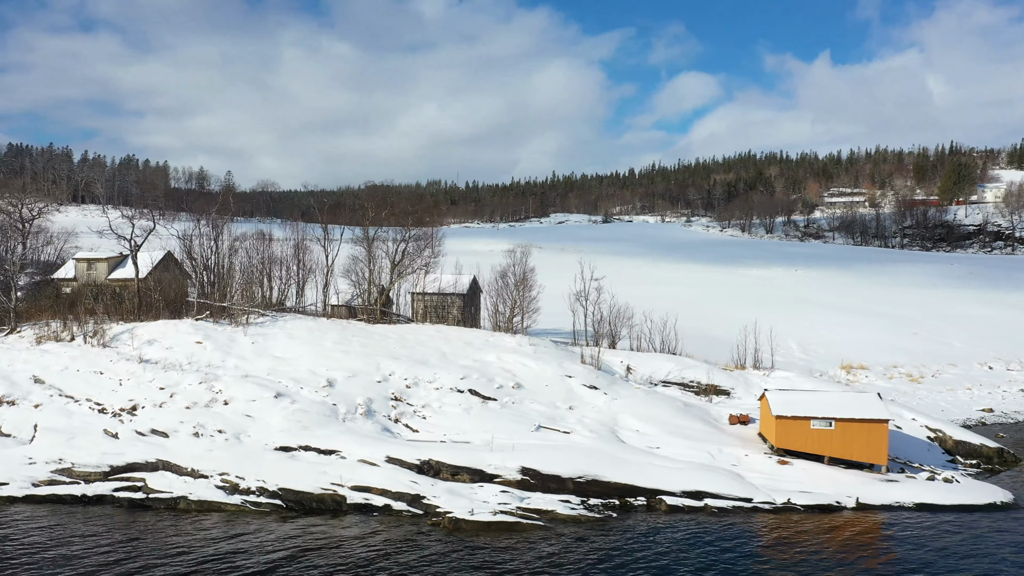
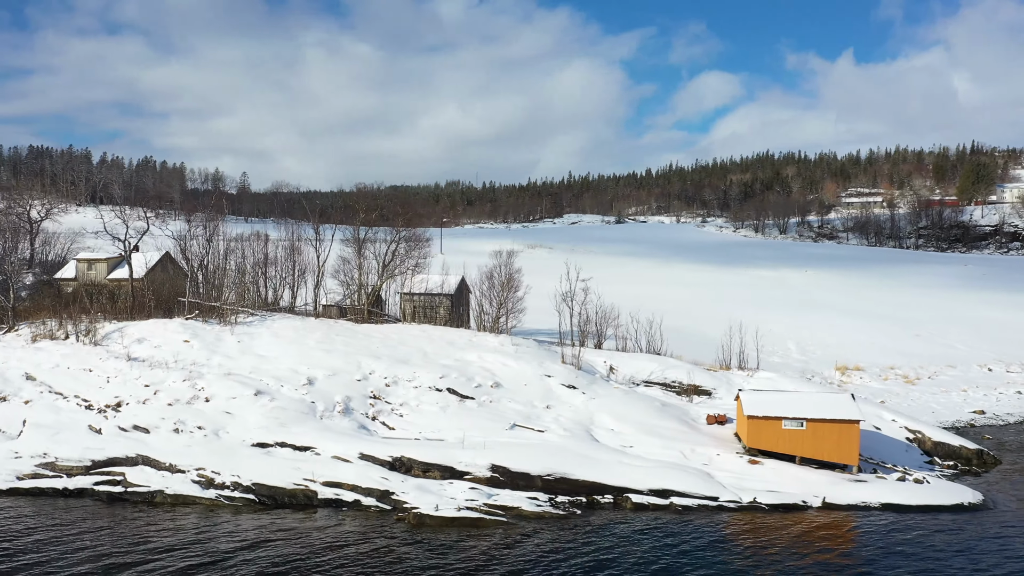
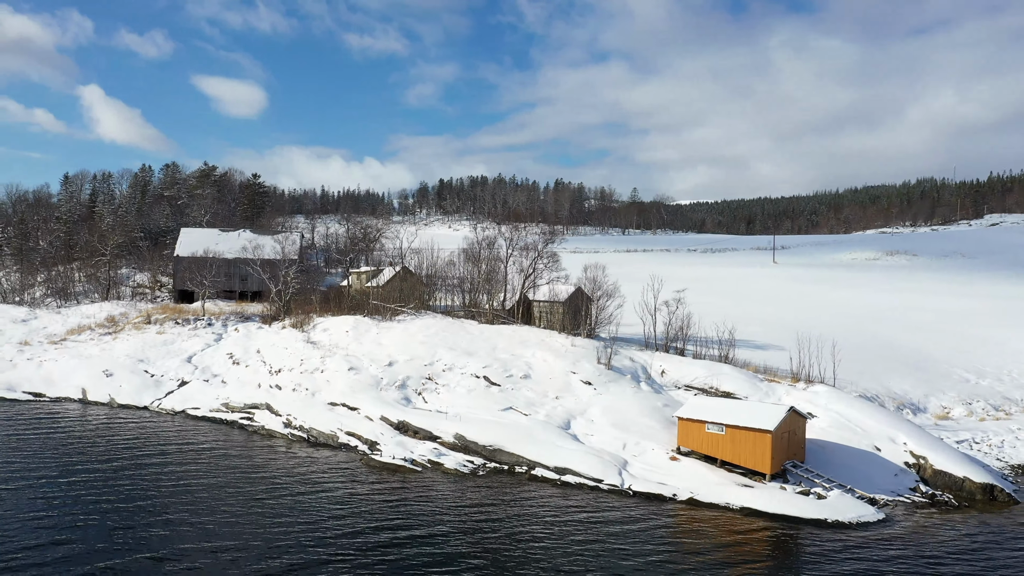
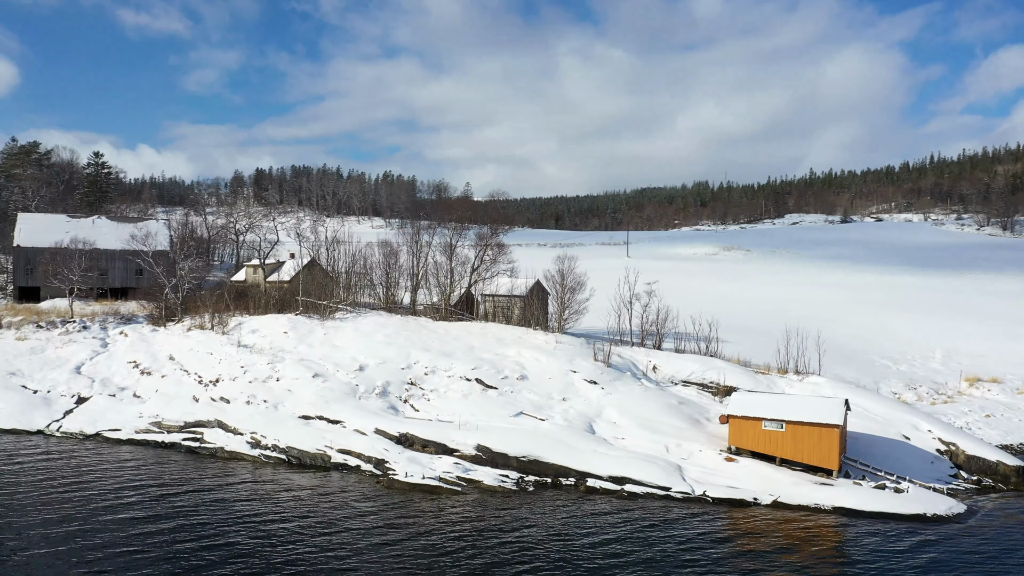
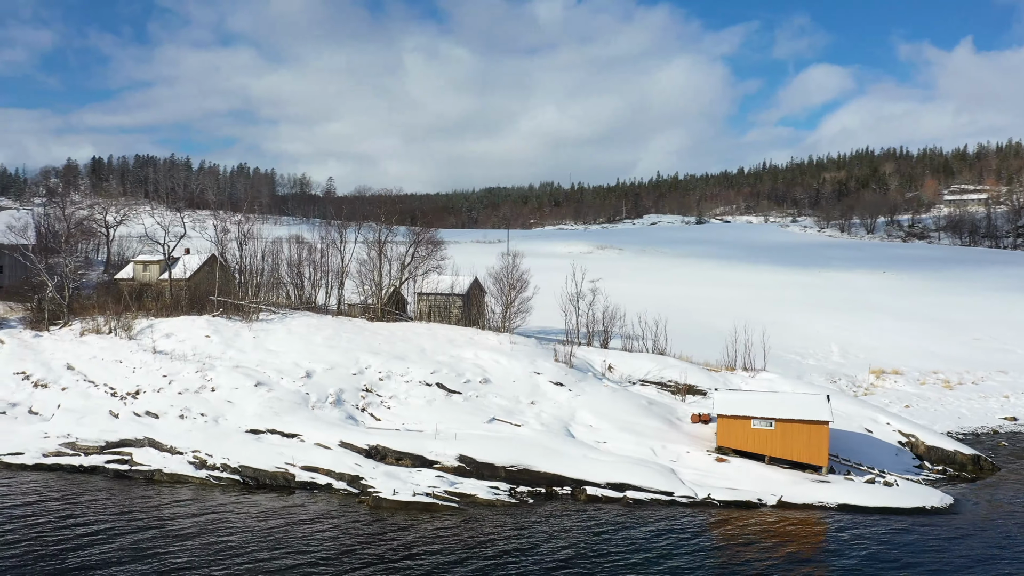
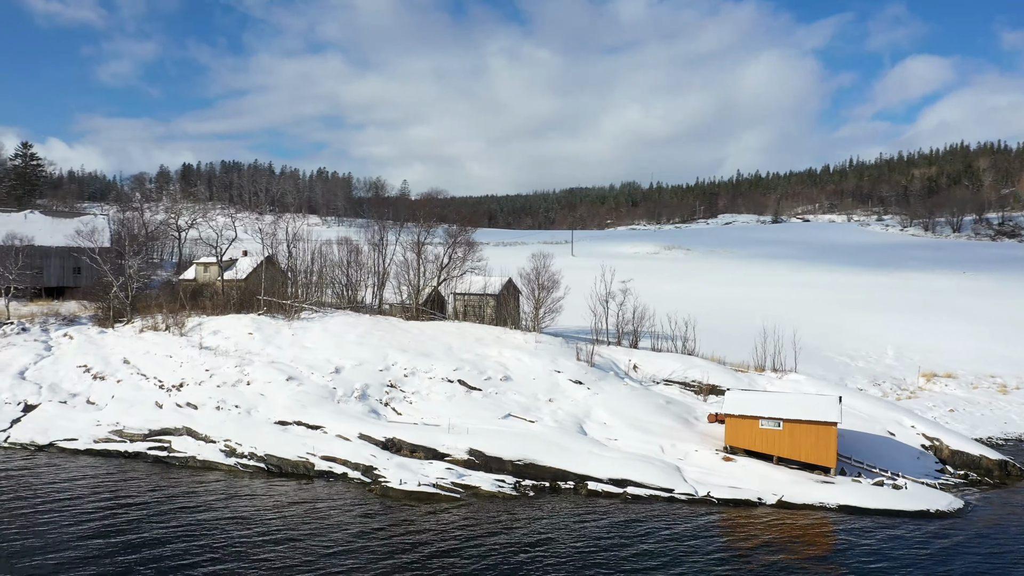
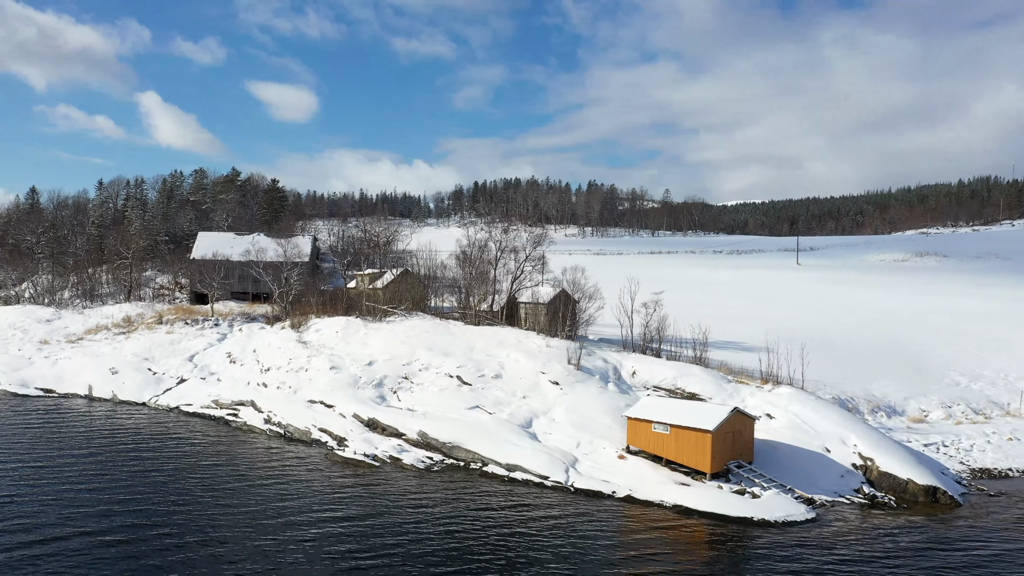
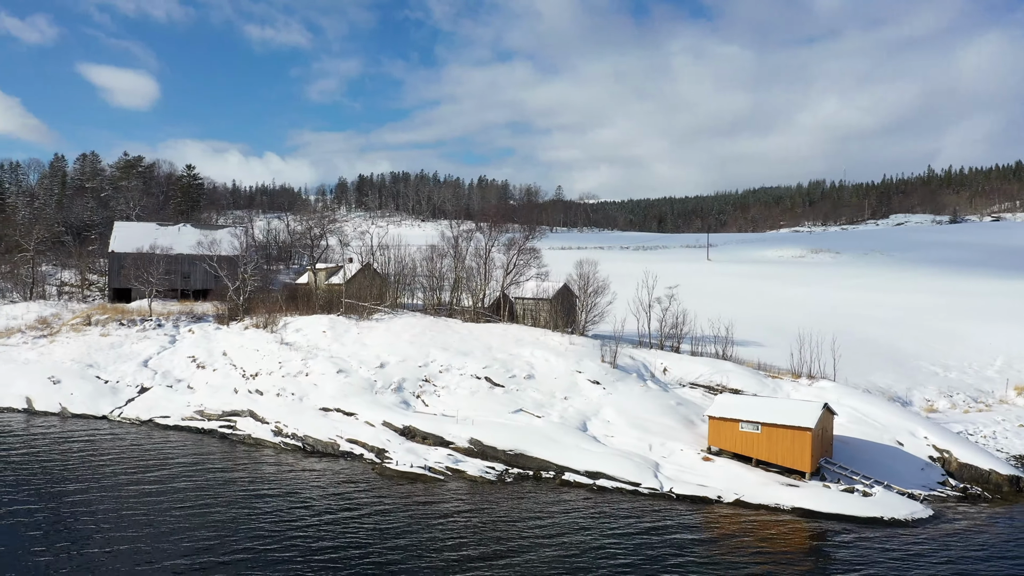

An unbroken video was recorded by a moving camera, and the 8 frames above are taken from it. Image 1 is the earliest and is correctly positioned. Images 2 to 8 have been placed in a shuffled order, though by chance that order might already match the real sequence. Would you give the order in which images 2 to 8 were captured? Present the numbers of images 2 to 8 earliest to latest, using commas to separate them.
2, 5, 6, 4, 8, 3, 7
